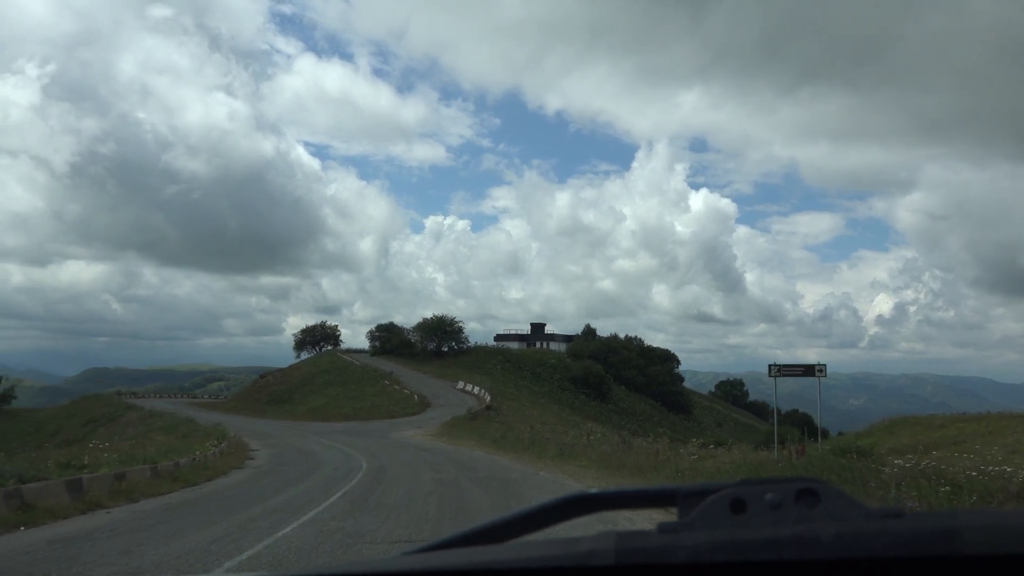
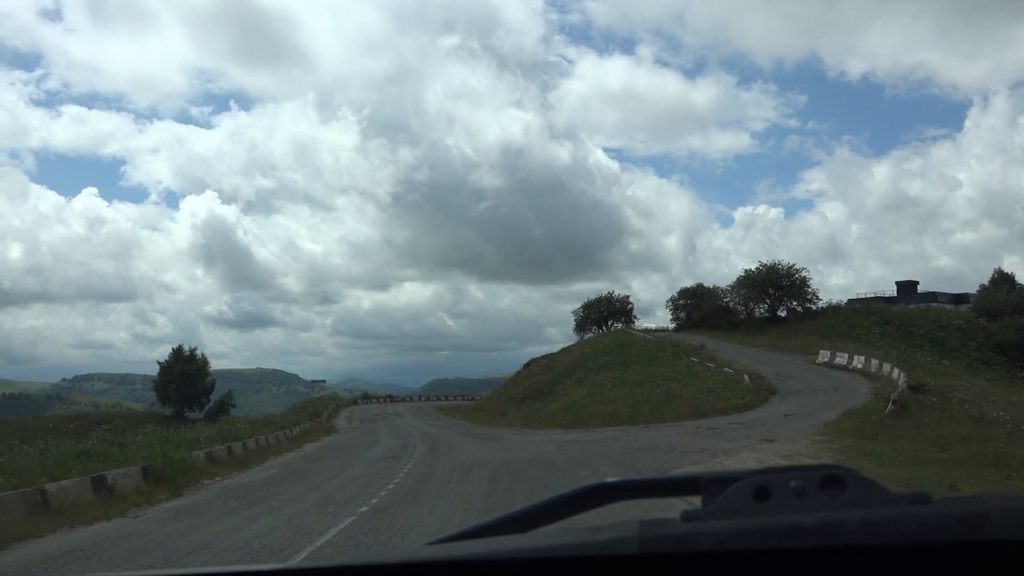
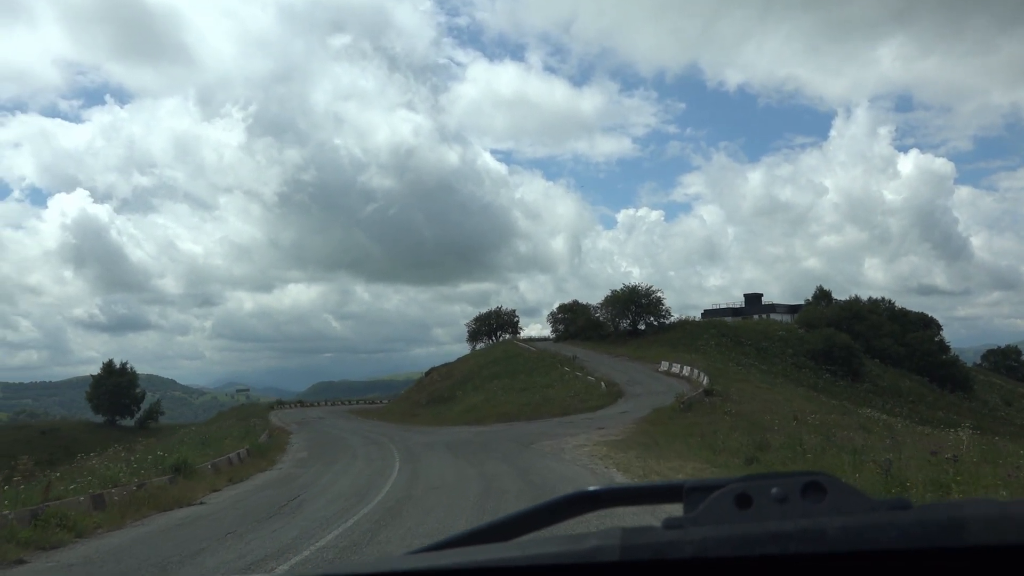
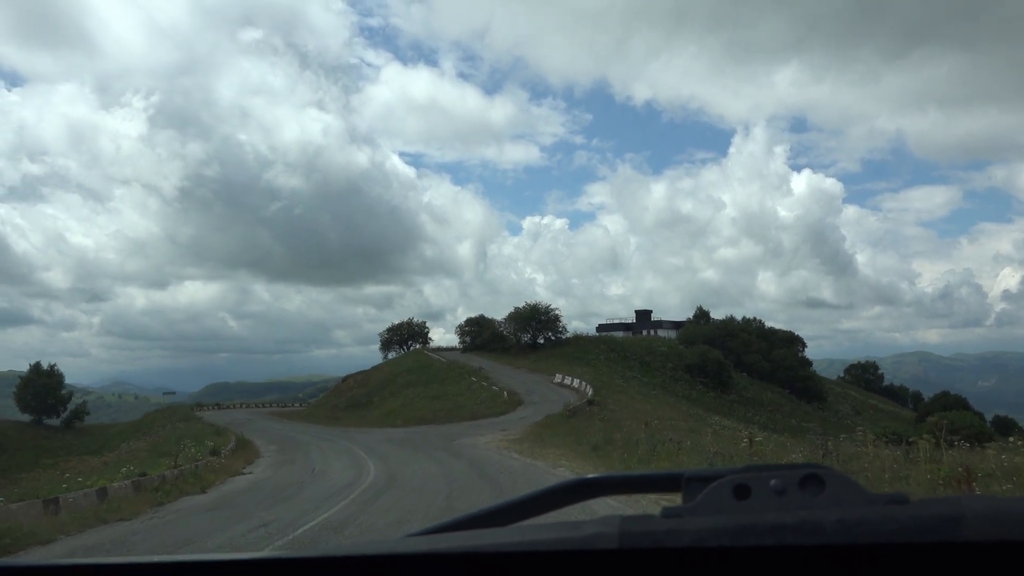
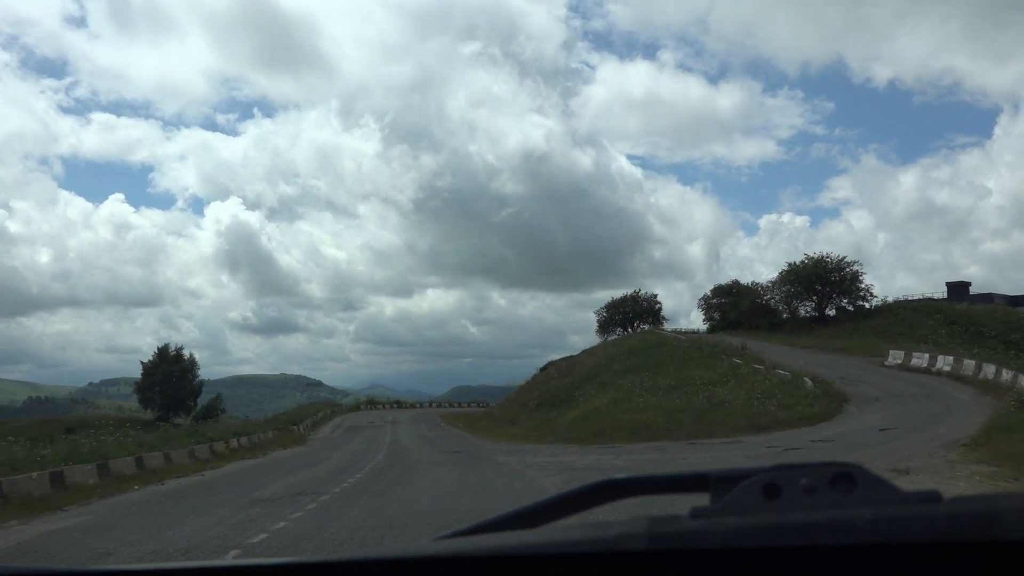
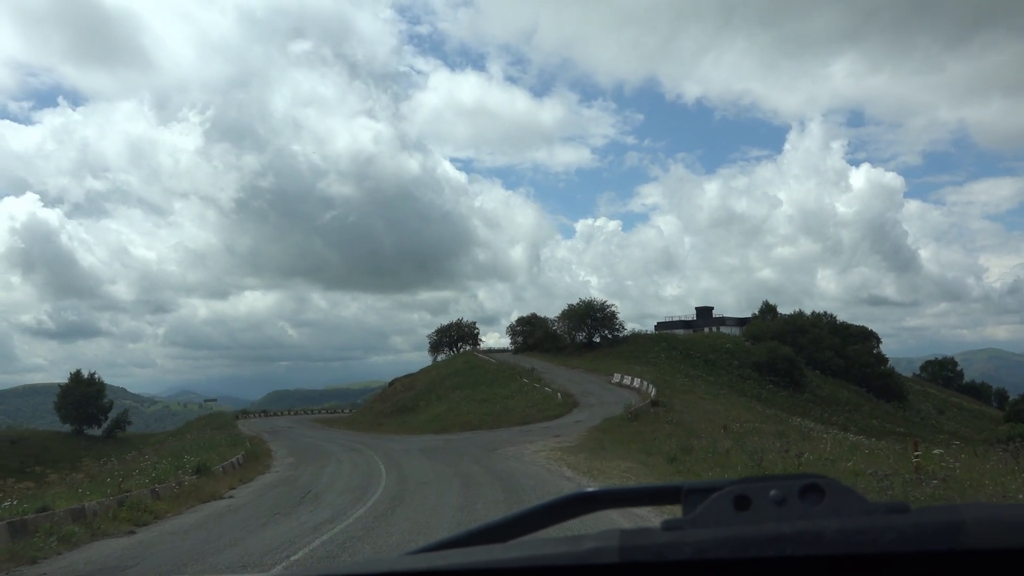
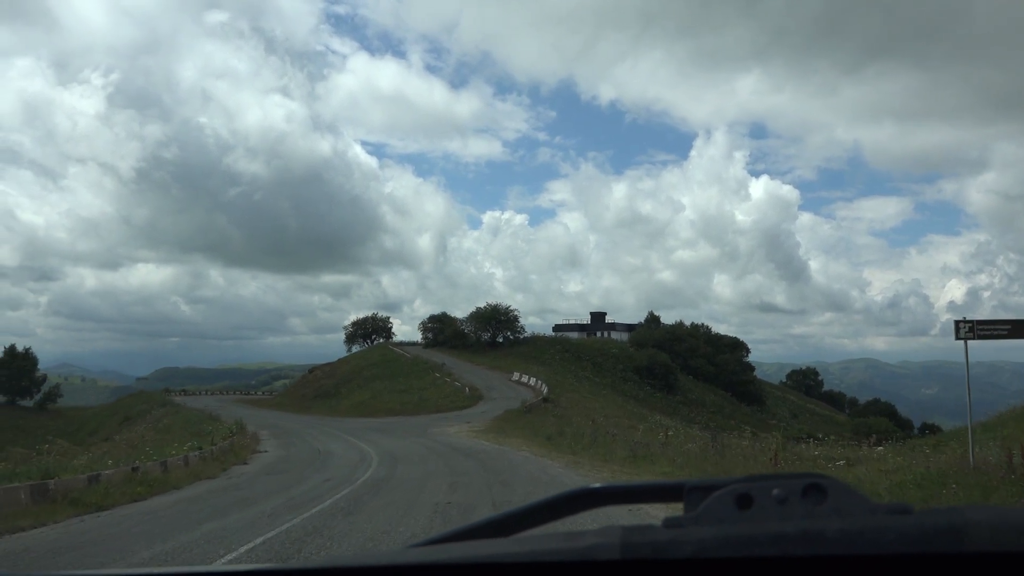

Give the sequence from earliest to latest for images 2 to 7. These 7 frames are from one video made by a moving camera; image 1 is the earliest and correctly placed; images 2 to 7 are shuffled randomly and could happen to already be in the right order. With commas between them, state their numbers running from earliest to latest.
7, 4, 6, 3, 2, 5
